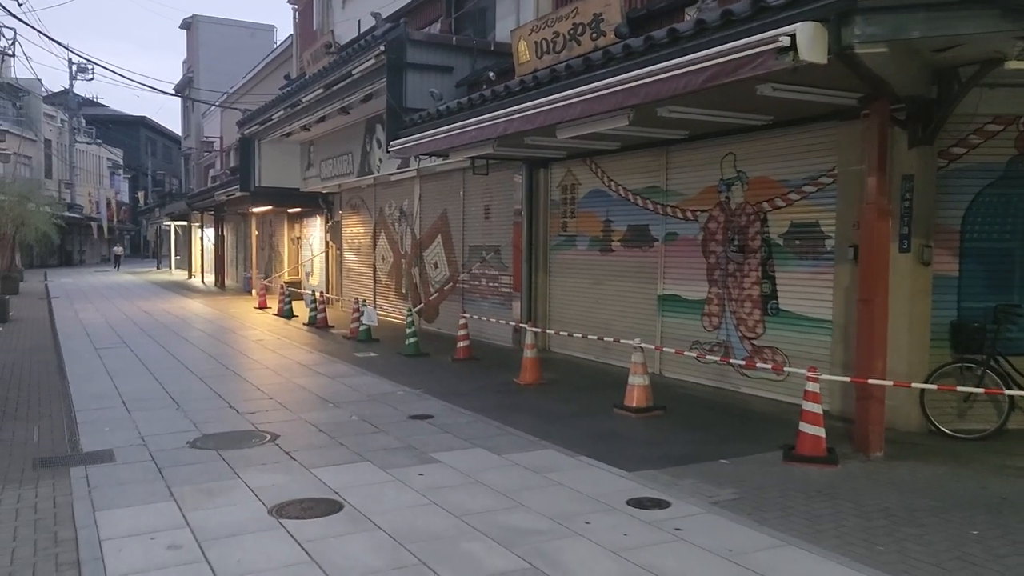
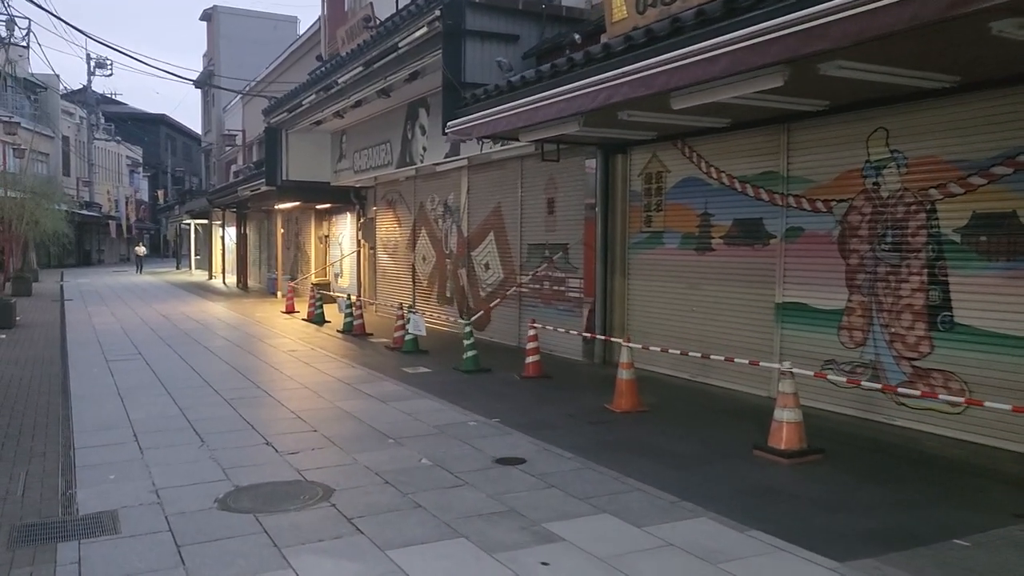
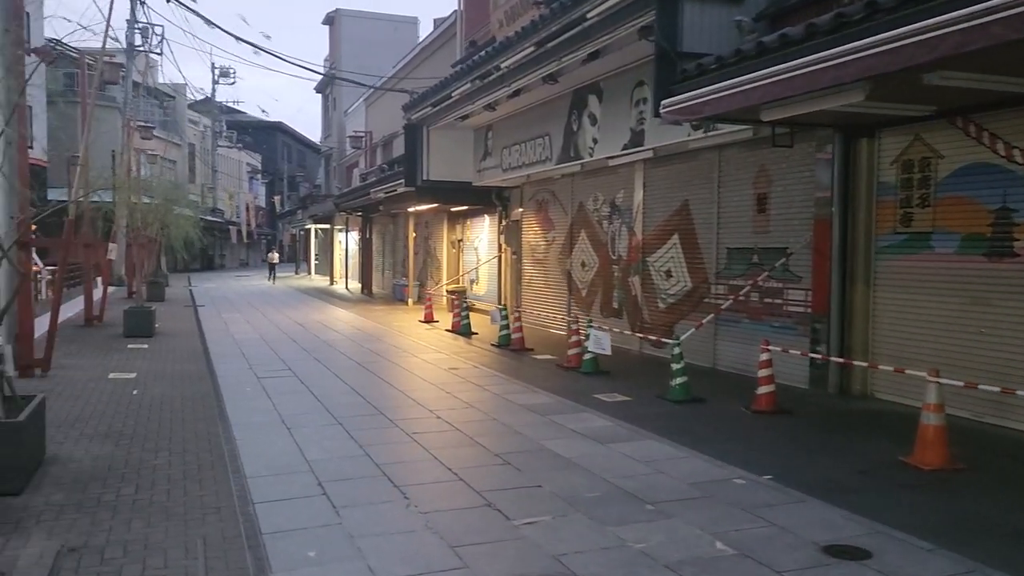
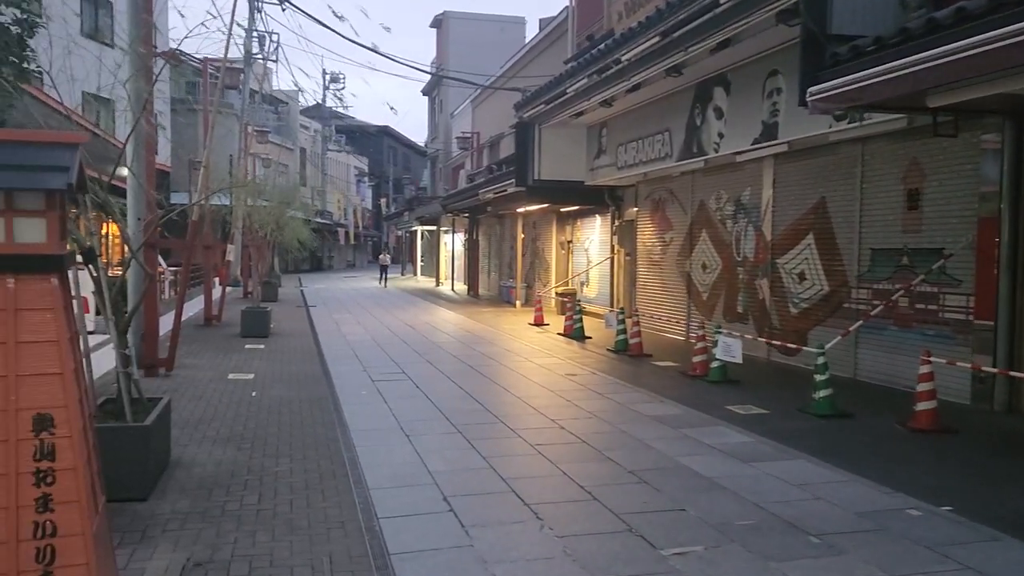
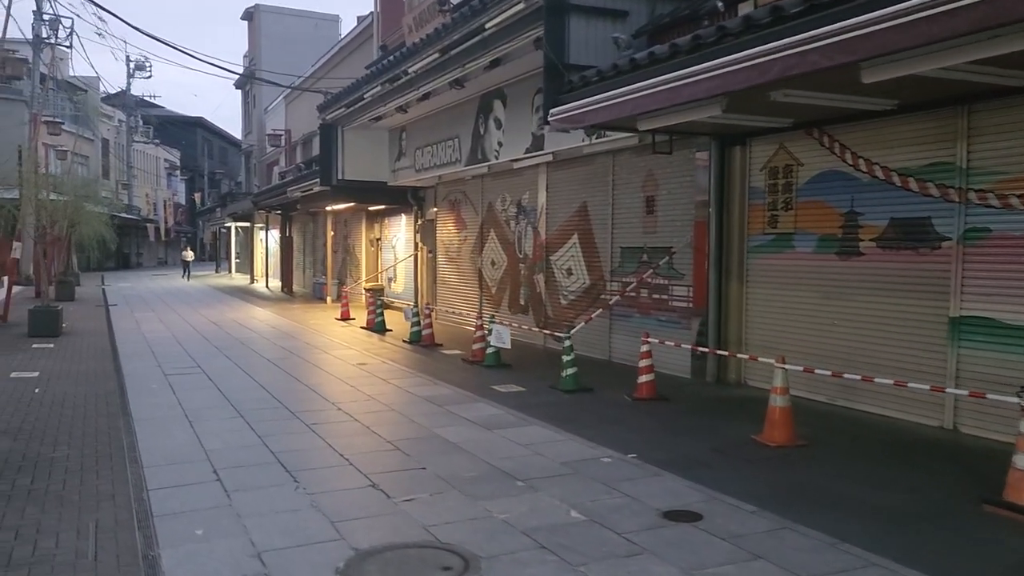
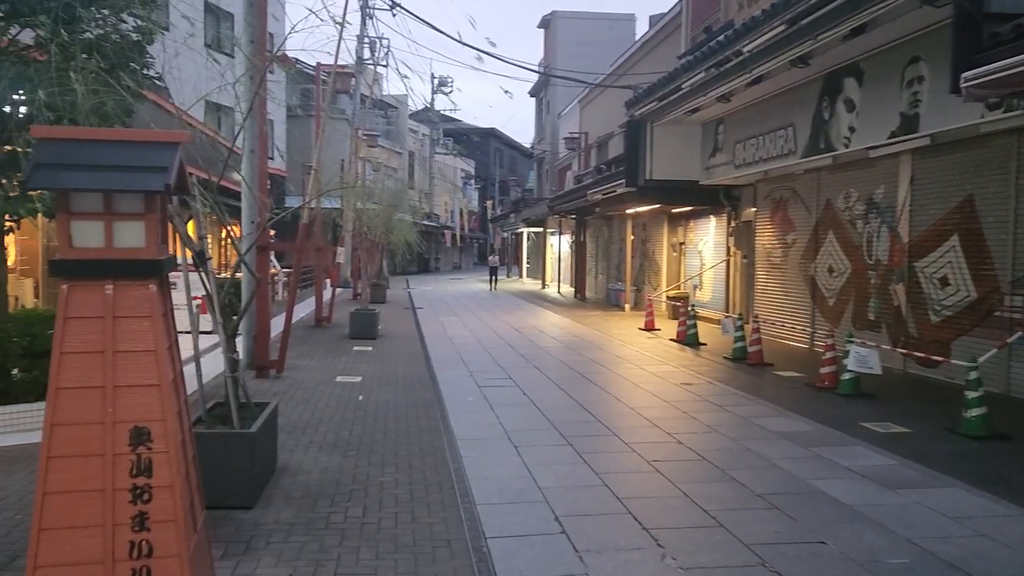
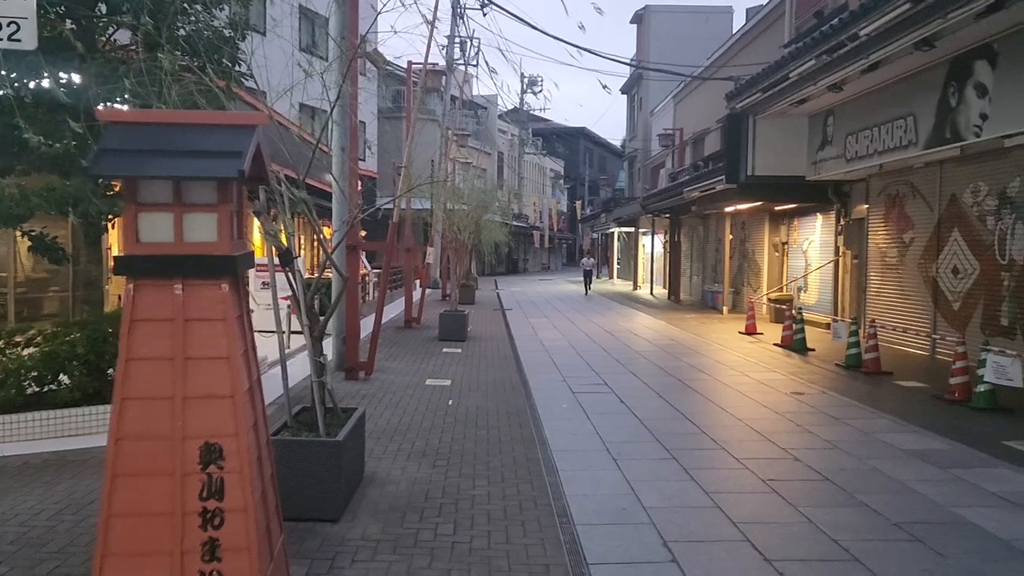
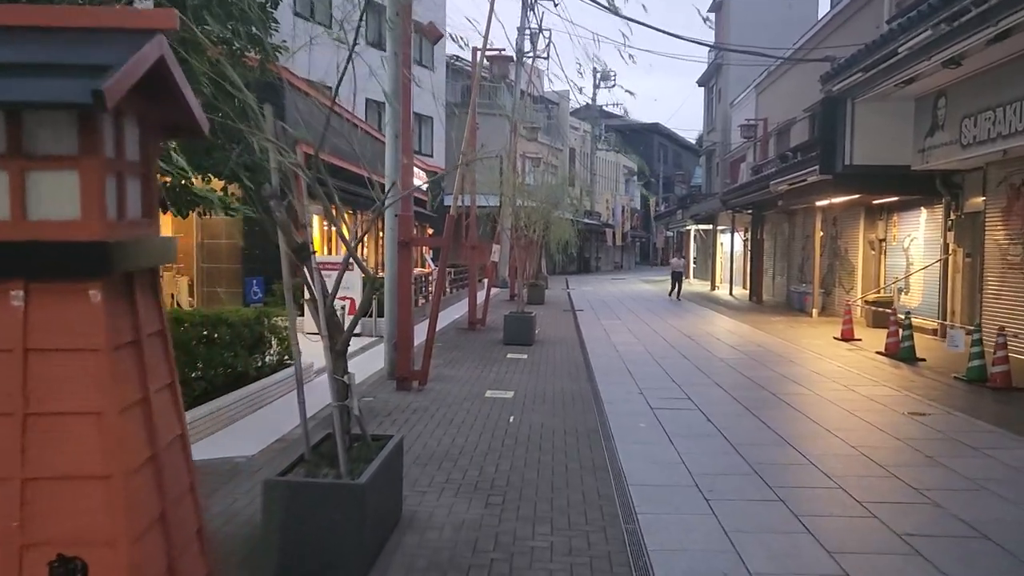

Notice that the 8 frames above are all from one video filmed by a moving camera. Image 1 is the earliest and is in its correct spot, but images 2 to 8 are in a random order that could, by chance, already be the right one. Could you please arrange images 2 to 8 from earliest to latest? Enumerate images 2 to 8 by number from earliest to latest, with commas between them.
2, 5, 3, 4, 6, 7, 8
